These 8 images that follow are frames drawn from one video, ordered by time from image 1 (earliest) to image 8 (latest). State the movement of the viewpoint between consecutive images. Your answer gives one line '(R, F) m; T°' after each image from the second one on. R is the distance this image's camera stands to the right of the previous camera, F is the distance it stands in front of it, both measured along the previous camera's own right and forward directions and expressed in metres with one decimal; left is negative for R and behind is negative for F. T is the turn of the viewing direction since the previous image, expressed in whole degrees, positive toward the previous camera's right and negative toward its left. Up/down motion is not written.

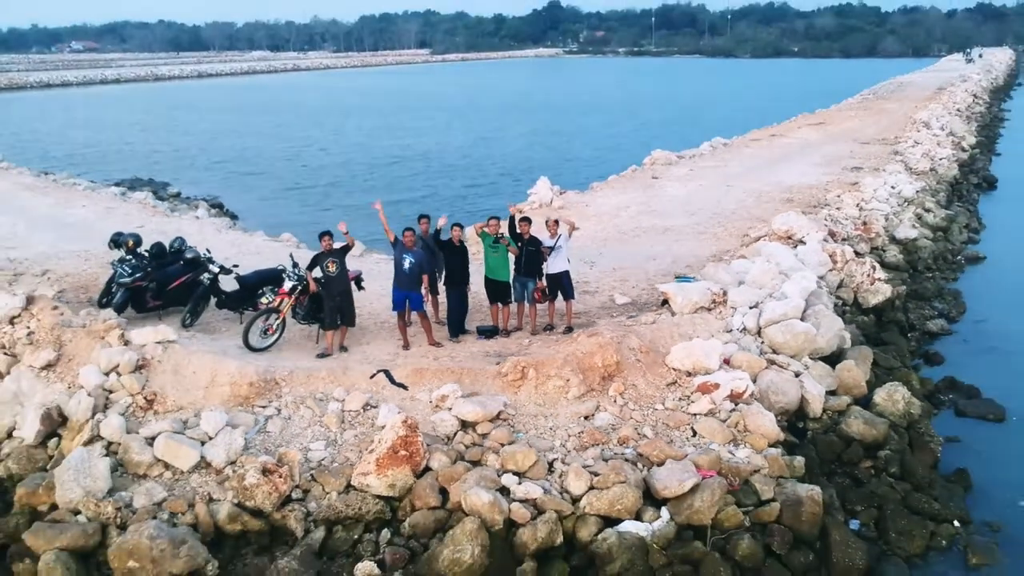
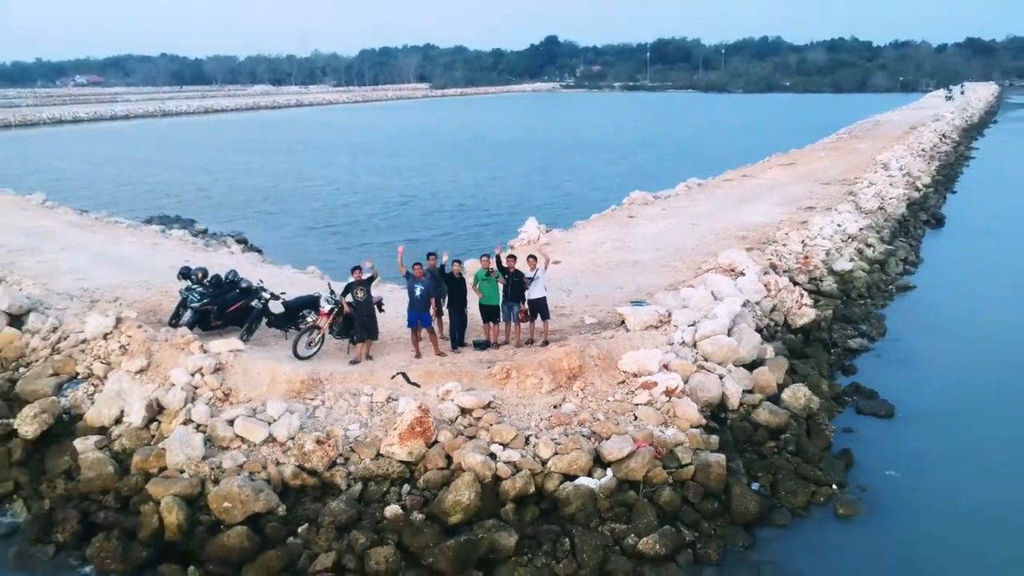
(+0.1, -1.5) m; 0°
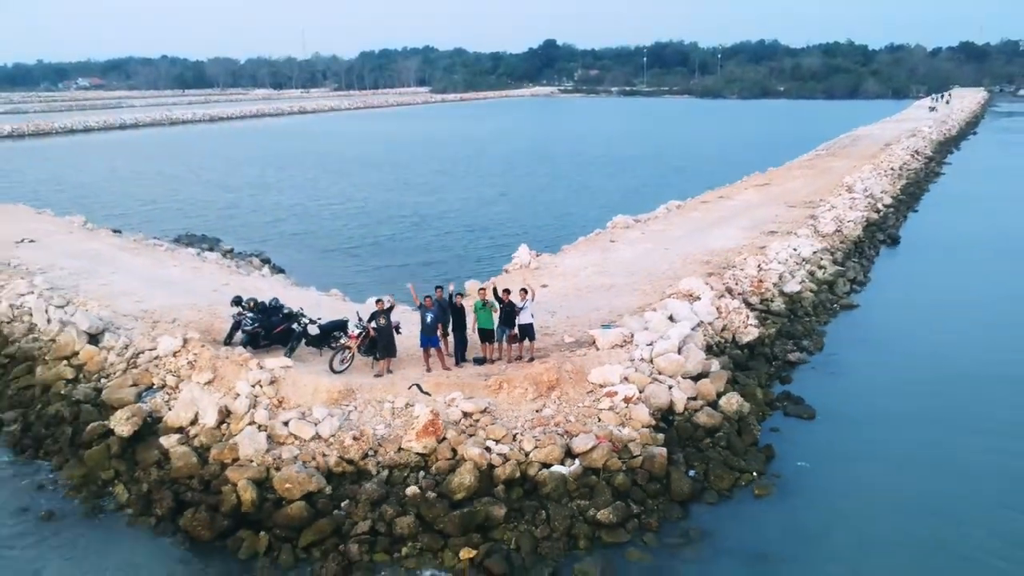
(+0.1, -1.7) m; 0°
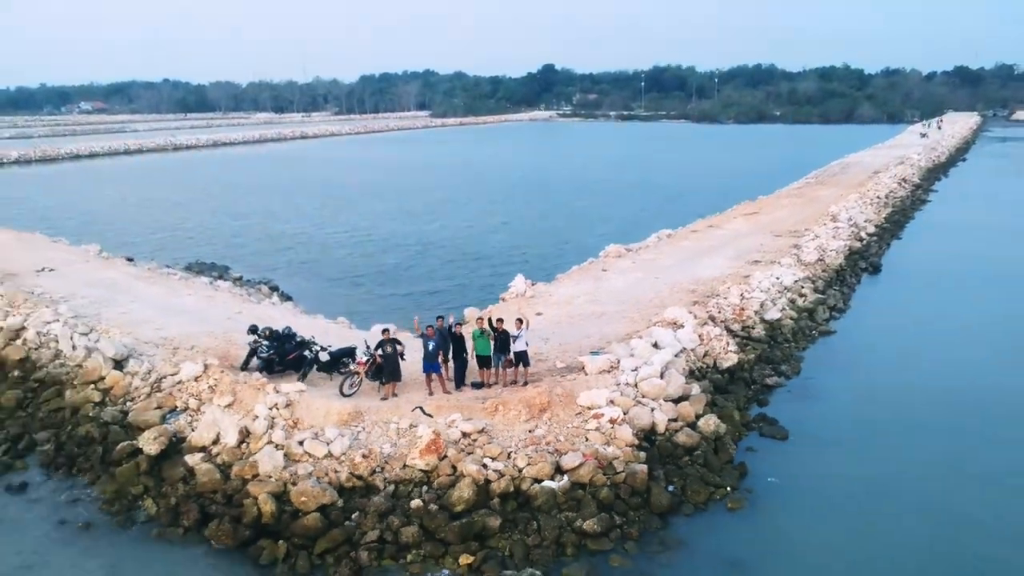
(0.0, -0.8) m; 0°
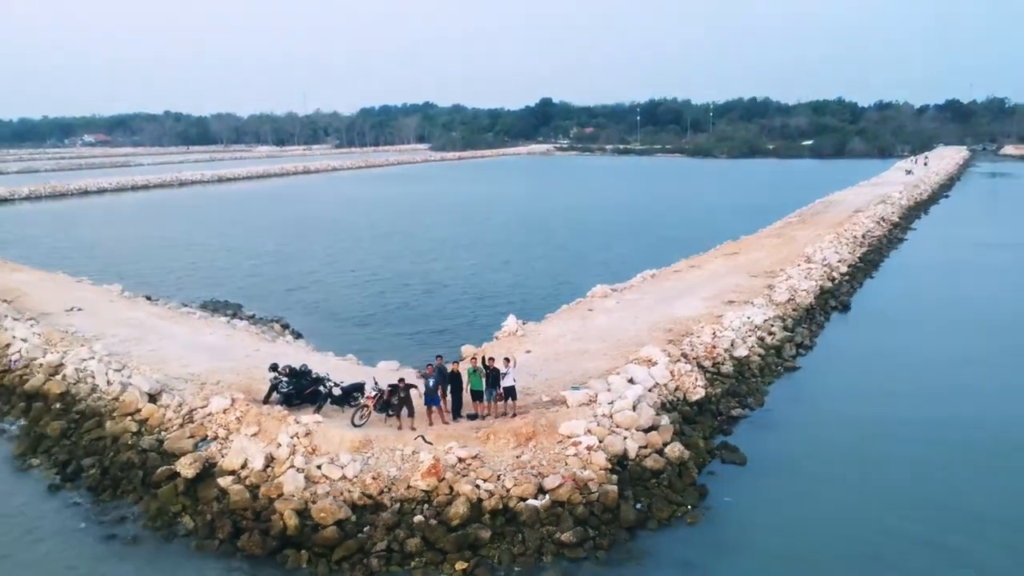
(+0.1, -1.4) m; 0°
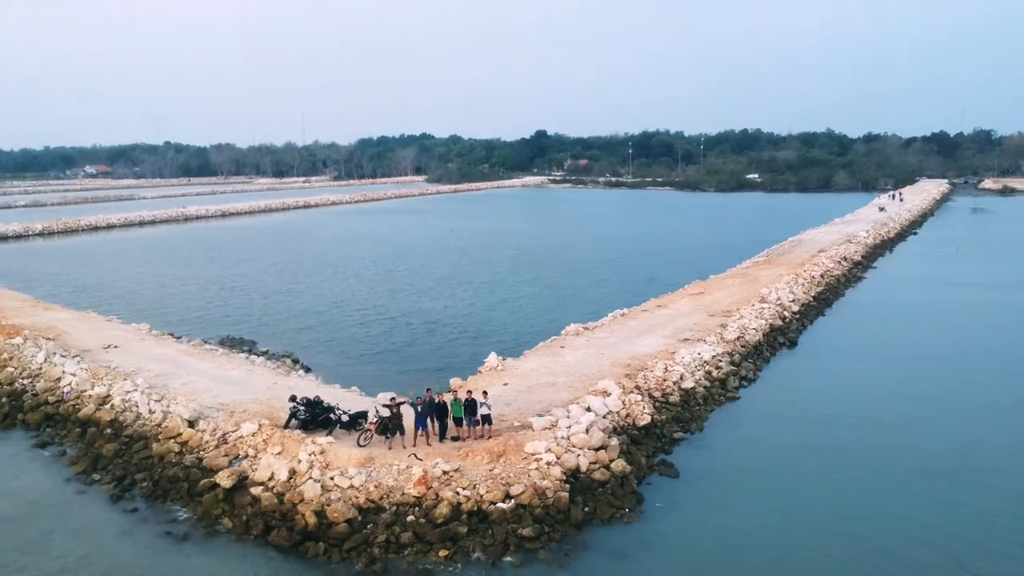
(+0.3, -2.5) m; 0°
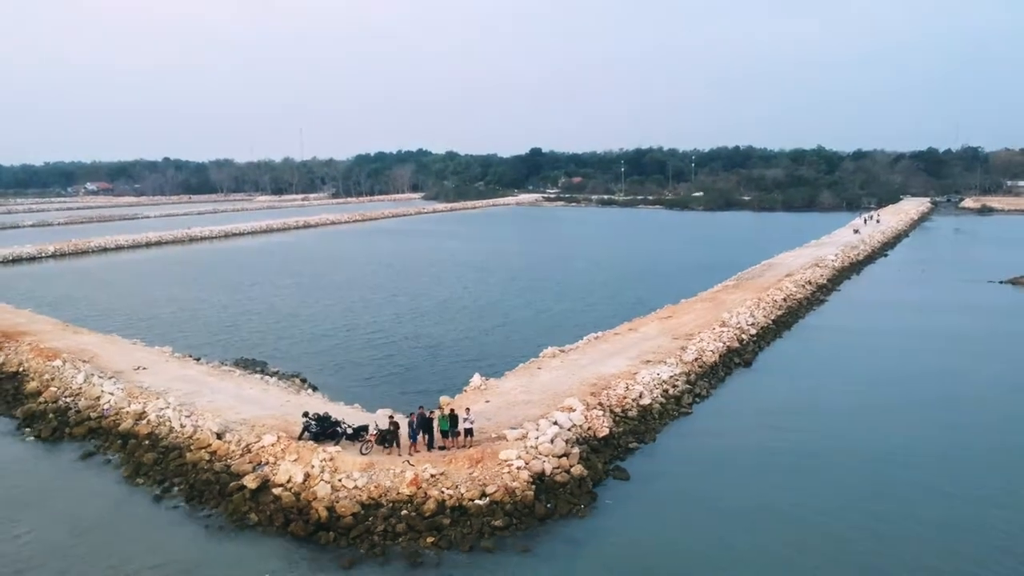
(+0.4, -2.7) m; 0°
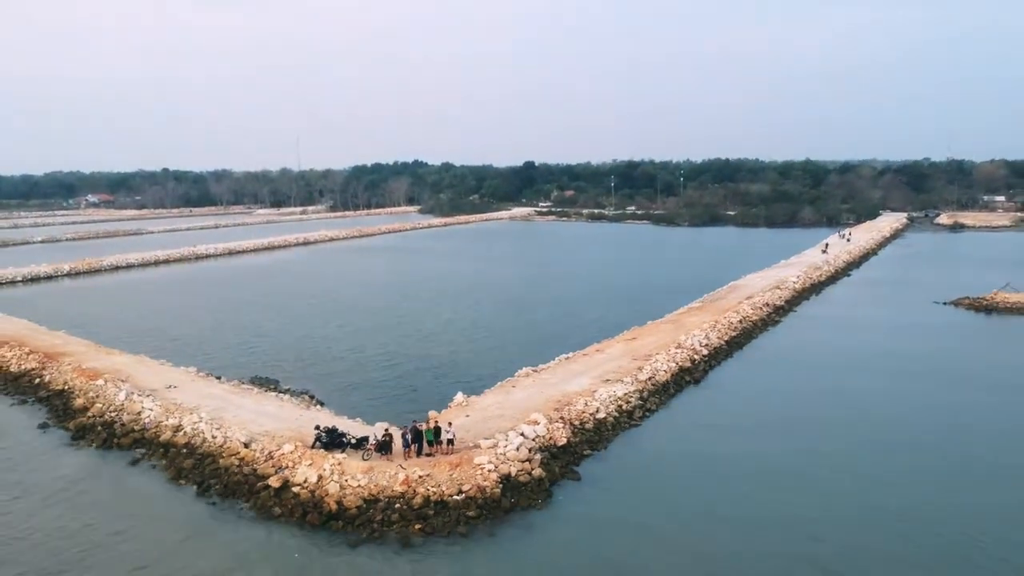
(+0.6, -3.8) m; 0°
